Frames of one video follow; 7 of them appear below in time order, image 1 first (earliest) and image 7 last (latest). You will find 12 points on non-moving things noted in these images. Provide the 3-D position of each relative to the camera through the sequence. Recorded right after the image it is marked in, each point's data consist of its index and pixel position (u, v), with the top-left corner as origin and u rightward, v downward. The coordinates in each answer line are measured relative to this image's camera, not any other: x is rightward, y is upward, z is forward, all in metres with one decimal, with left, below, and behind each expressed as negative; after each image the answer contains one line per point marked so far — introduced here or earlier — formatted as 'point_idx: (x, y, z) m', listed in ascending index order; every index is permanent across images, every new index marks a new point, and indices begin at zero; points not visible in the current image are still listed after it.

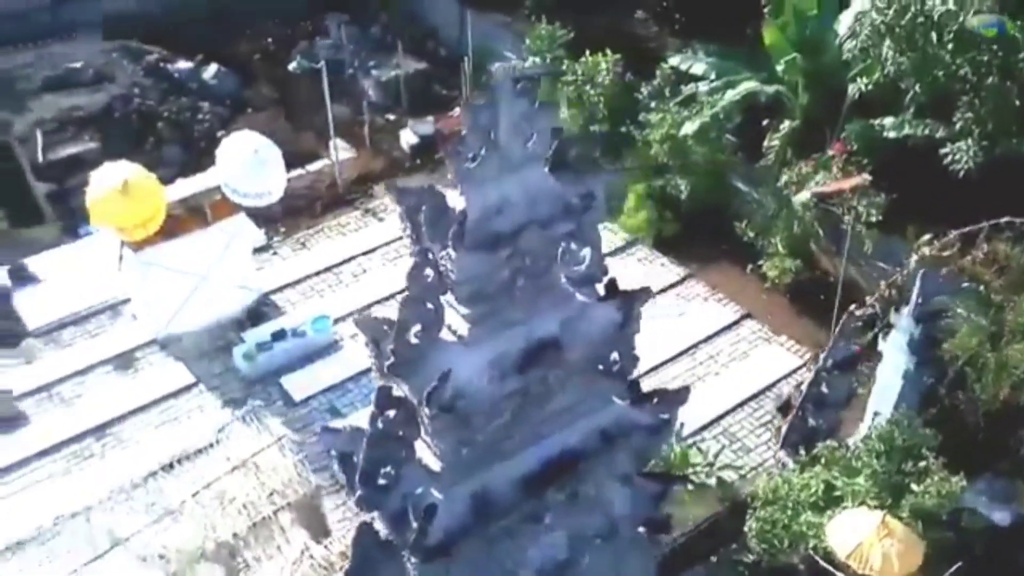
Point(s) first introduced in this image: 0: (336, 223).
0: (-2.8, +1.0, +15.1) m
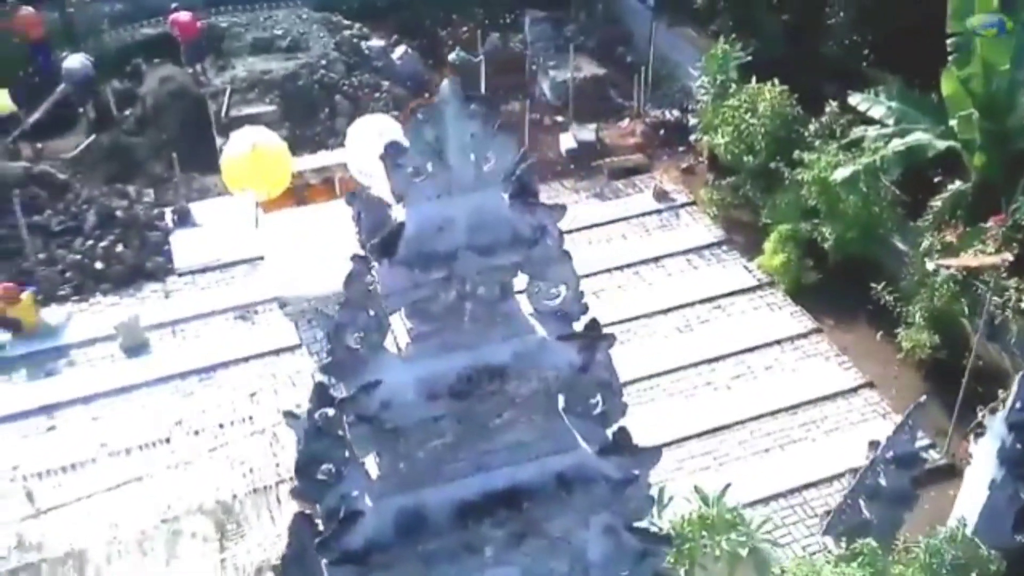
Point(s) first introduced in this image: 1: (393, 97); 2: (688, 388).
0: (-0.6, +1.1, +15.3) m
1: (-2.2, +3.6, +17.7) m
2: (+2.3, -1.3, +12.2) m
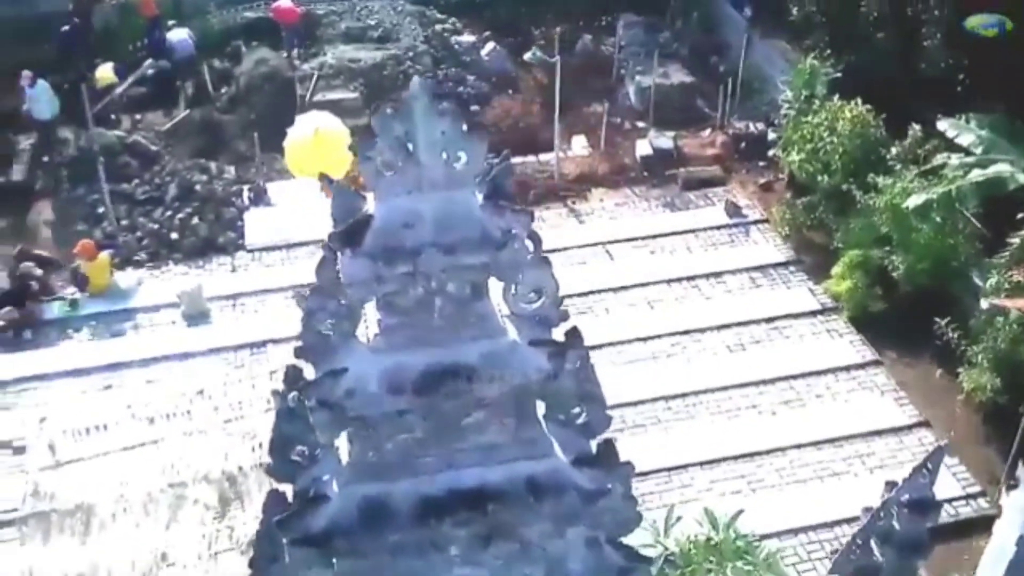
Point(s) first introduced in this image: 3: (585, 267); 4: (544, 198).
0: (+0.4, +1.1, +15.3) m
1: (-0.7, +3.7, +17.9) m
2: (+2.7, -1.5, +11.9) m
3: (+1.1, +0.3, +14.2) m
4: (+0.5, +1.5, +15.8) m
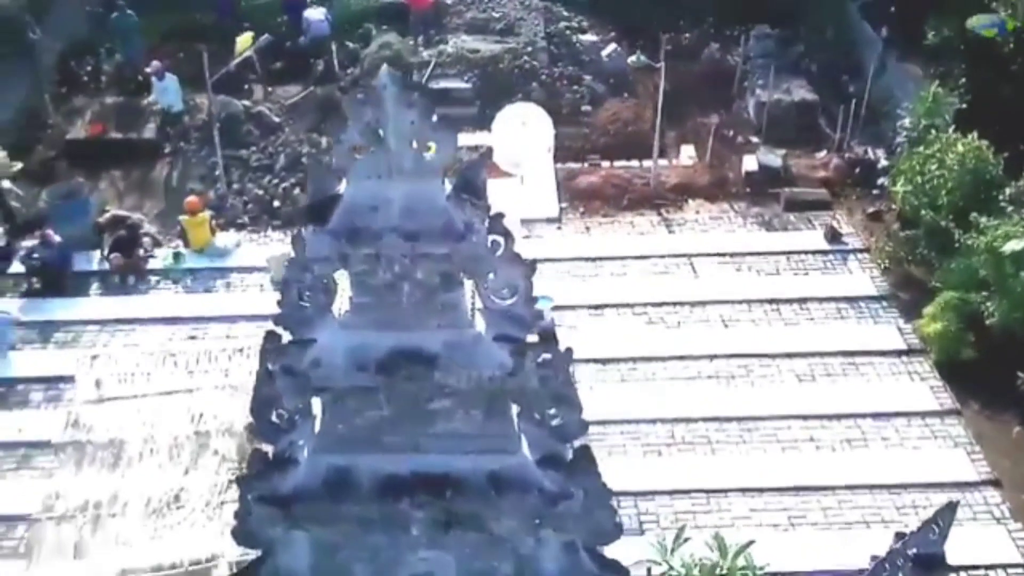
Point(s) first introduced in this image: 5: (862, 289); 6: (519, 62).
0: (+1.9, +1.1, +15.2) m
1: (+1.4, +3.7, +17.9) m
2: (+3.3, -1.8, +11.5) m
3: (+2.3, +0.1, +14.0) m
4: (+2.1, +1.4, +15.6) m
5: (+5.0, 0.0, +13.8) m
6: (+0.1, +4.3, +18.0) m
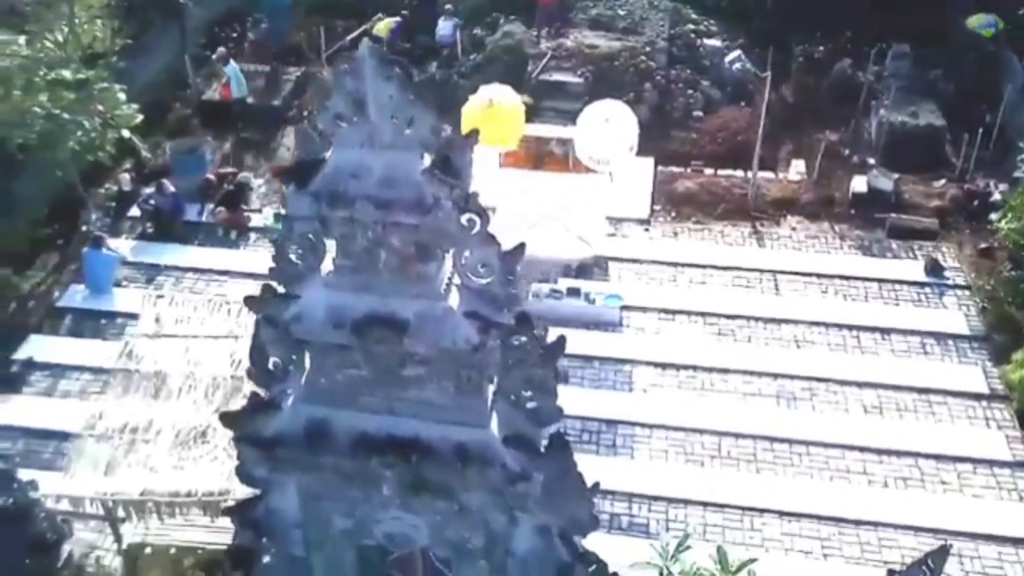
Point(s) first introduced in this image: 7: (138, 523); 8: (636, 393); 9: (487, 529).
0: (+3.3, +0.9, +14.9) m
1: (+3.6, +3.5, +17.6) m
2: (+3.8, -2.1, +11.2) m
3: (+3.4, 0.0, +13.7) m
4: (+3.6, +1.2, +15.4) m
5: (+6.0, -0.5, +13.1) m
6: (+2.4, +4.3, +18.0) m
7: (-3.5, -2.2, +8.9) m
8: (+1.6, -1.3, +12.1) m
9: (-0.2, -1.7, +6.6) m
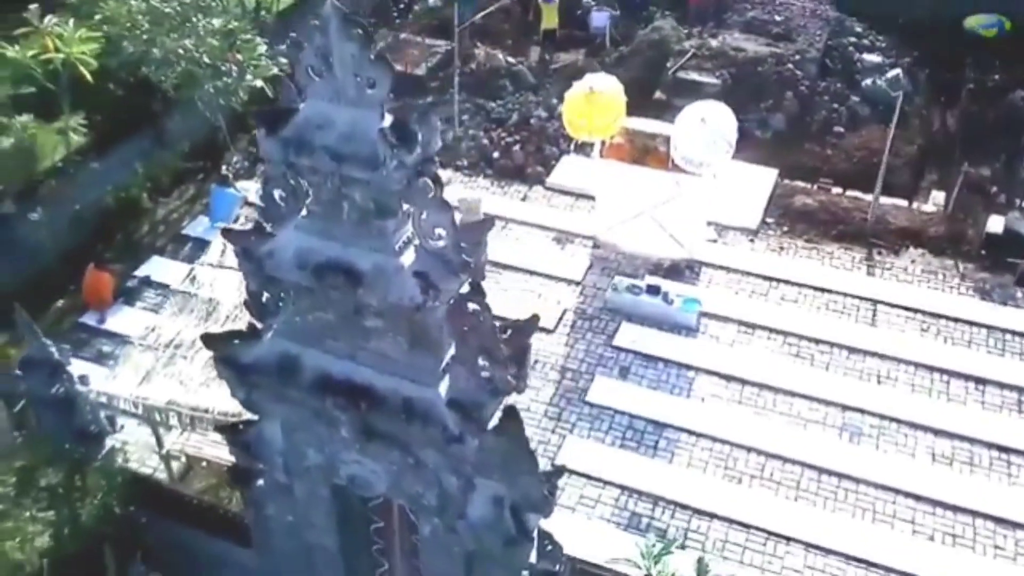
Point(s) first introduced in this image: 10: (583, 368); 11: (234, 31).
0: (+4.8, +0.5, +14.3) m
1: (+5.9, +3.1, +16.9) m
2: (+4.2, -2.5, +10.6) m
3: (+4.5, -0.4, +13.1) m
4: (+5.2, +0.8, +14.7) m
5: (+6.9, -1.3, +12.0) m
6: (+4.9, +4.0, +17.4) m
7: (-3.4, -1.5, +9.7) m
8: (+2.3, -1.4, +11.9) m
9: (-0.5, -1.4, +6.8) m
10: (+0.9, -1.0, +12.2) m
11: (-4.2, +3.9, +14.5) m
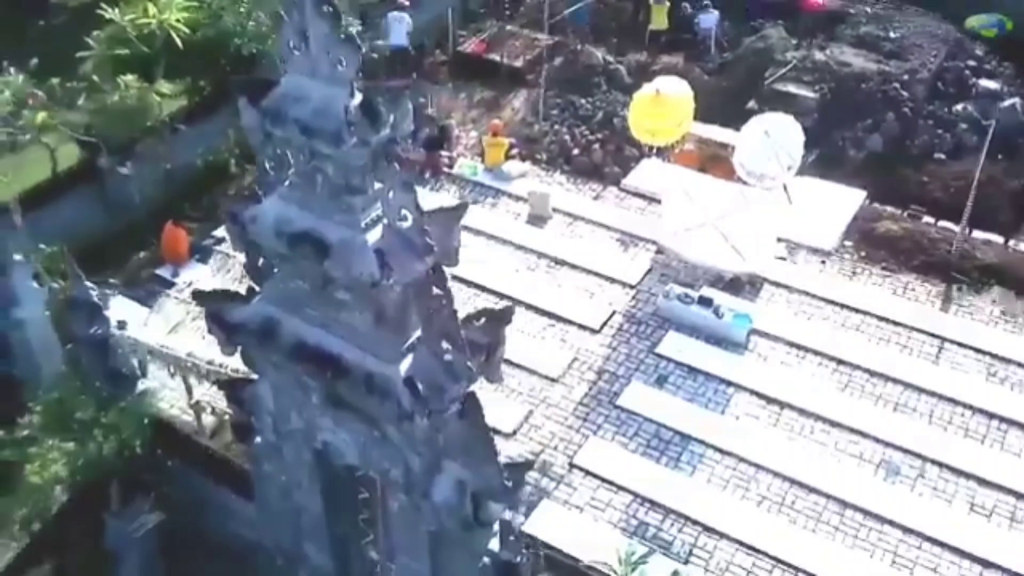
0: (+5.6, +0.1, +13.7) m
1: (+7.4, +2.5, +16.0) m
2: (+4.2, -2.8, +10.1) m
3: (+5.1, -0.8, +12.5) m
4: (+6.1, +0.3, +14.0) m
5: (+7.2, -1.9, +11.1) m
6: (+6.6, +3.5, +16.7) m
7: (-3.2, -1.1, +10.2) m
8: (+2.6, -1.6, +11.6) m
9: (-0.8, -1.3, +7.0) m
10: (+1.4, -1.1, +12.1) m
11: (-2.8, +4.4, +15.1) m
